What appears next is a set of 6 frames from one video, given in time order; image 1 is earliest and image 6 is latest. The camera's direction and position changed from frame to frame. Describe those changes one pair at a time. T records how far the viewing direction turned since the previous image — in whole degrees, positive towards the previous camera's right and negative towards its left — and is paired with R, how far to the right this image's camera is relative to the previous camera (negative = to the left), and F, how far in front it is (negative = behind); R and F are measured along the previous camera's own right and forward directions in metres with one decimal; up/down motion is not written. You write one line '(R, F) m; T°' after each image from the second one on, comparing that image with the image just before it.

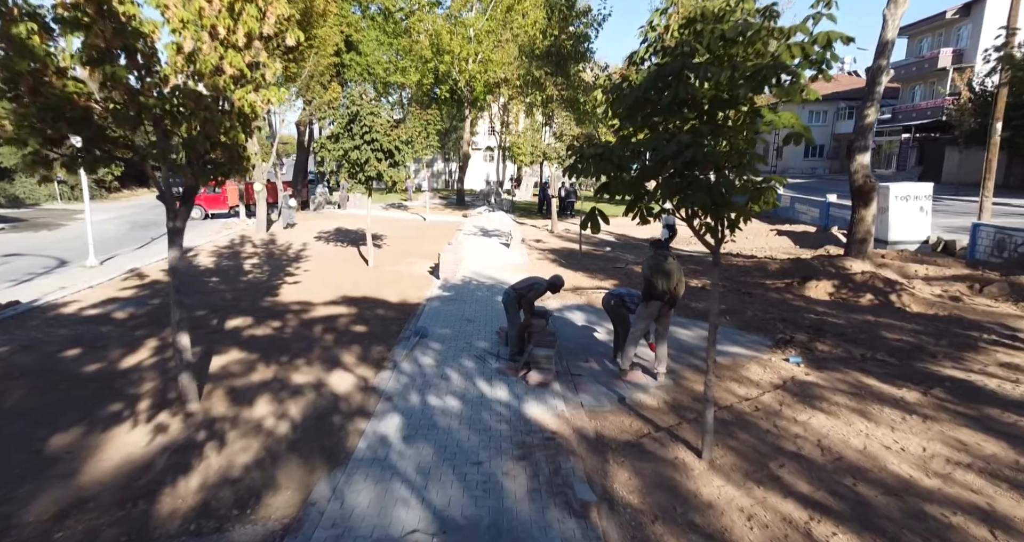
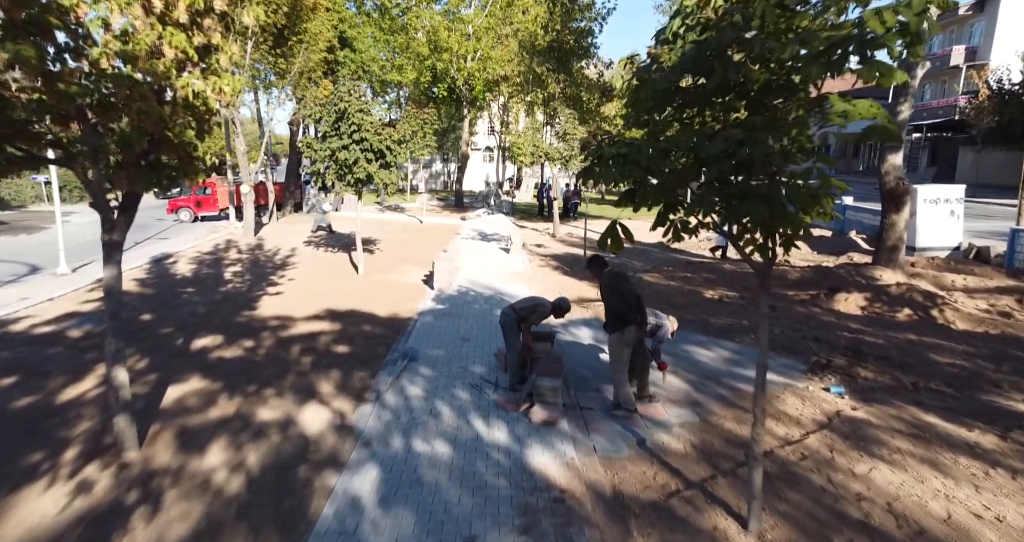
(0.0, +0.9) m; 0°
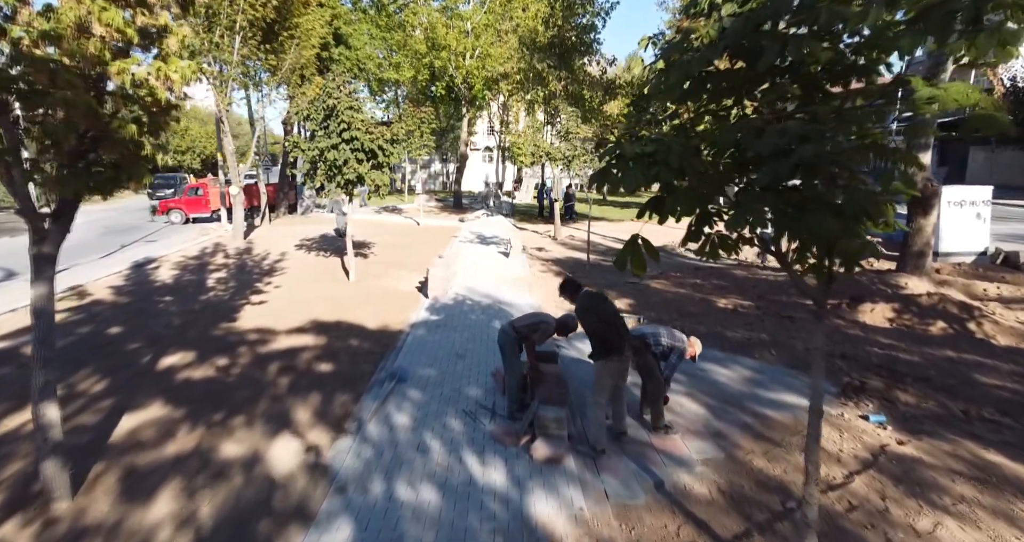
(0.0, +0.7) m; 0°
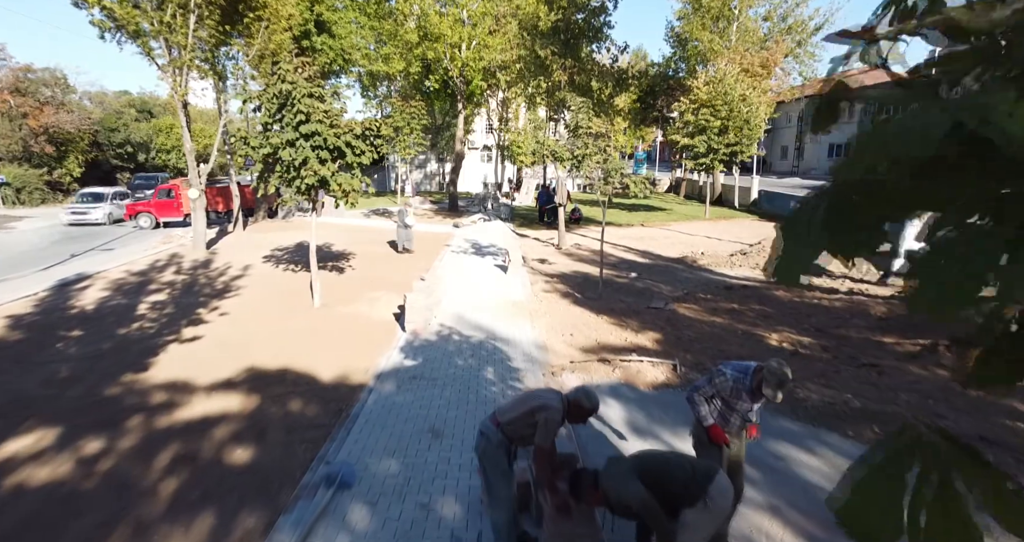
(0.0, +2.0) m; 0°
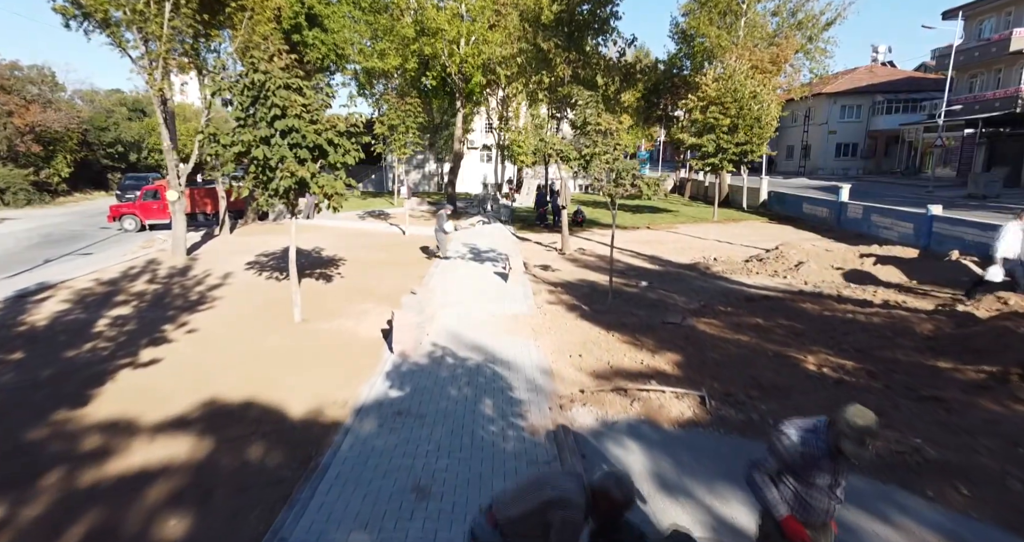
(0.0, +0.9) m; 0°
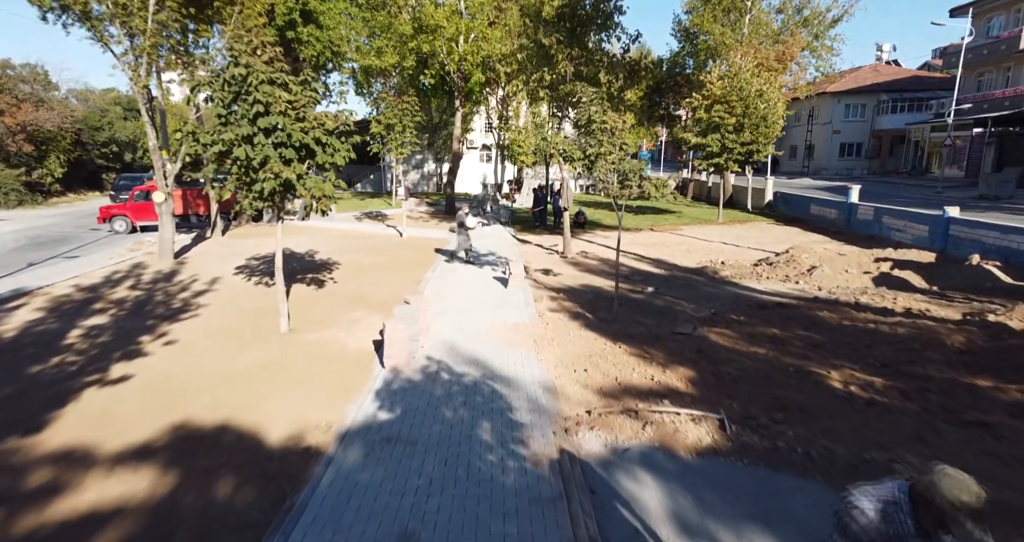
(0.0, +0.5) m; 0°
